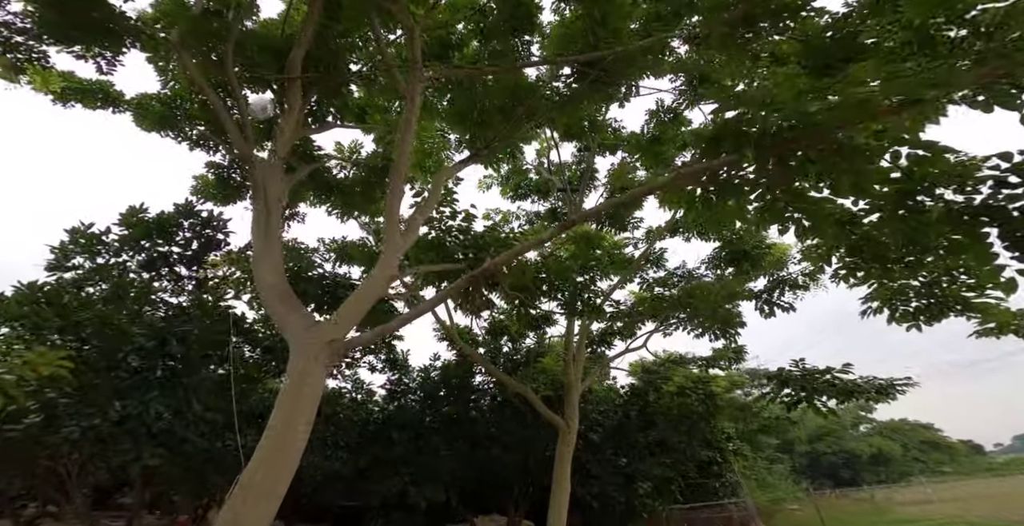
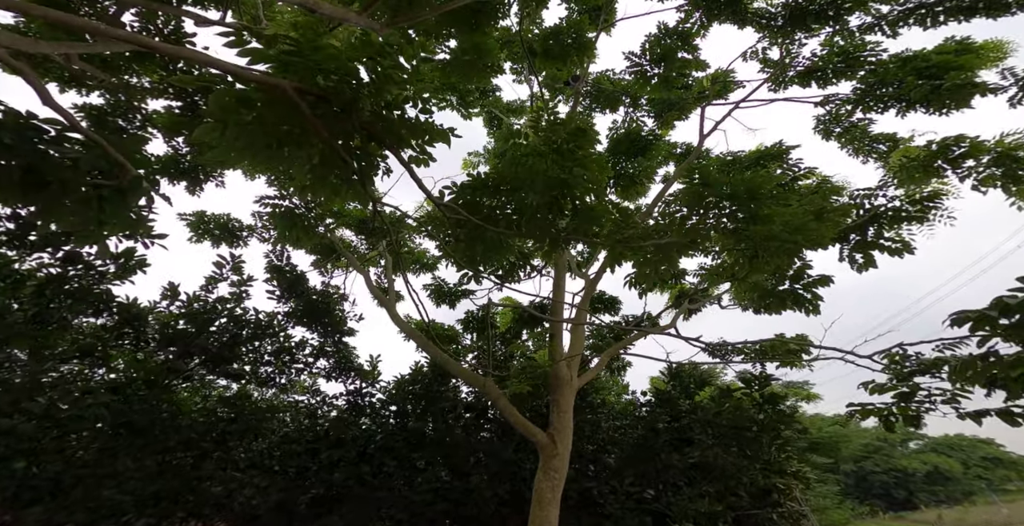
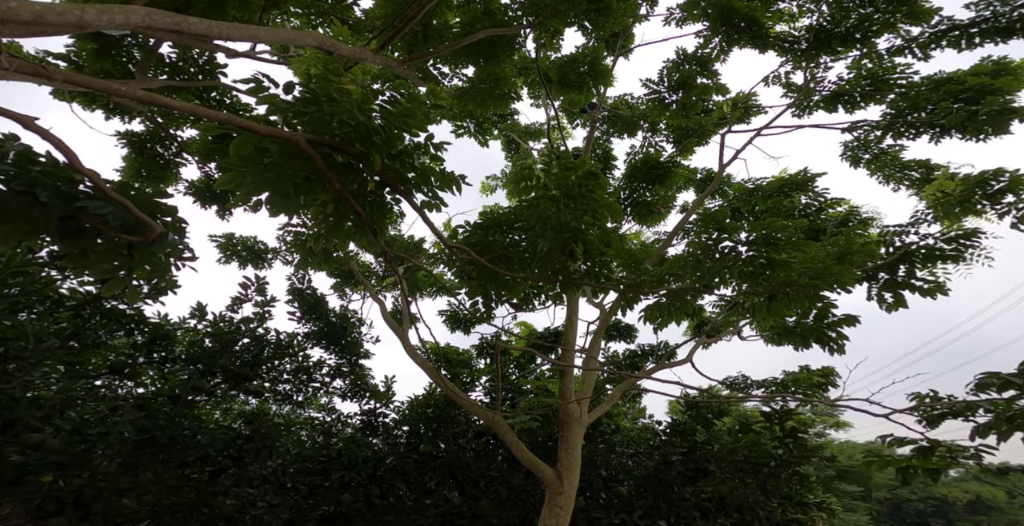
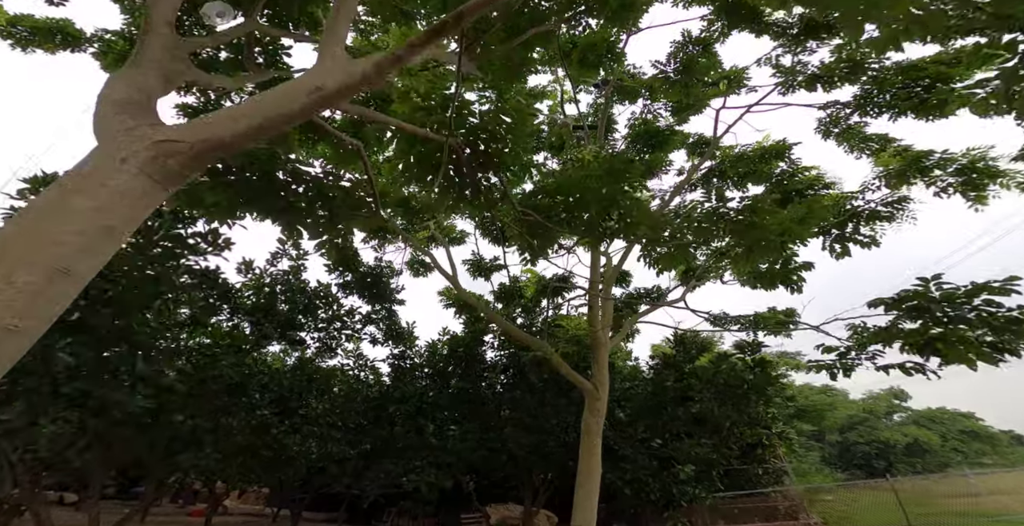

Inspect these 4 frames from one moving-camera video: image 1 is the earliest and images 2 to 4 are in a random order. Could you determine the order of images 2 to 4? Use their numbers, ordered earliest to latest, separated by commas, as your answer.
4, 2, 3
